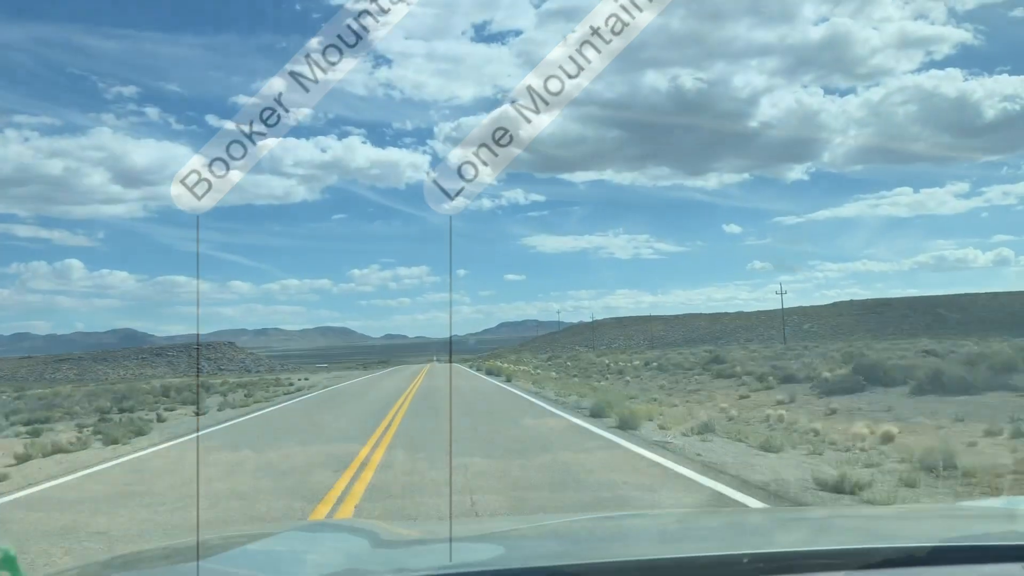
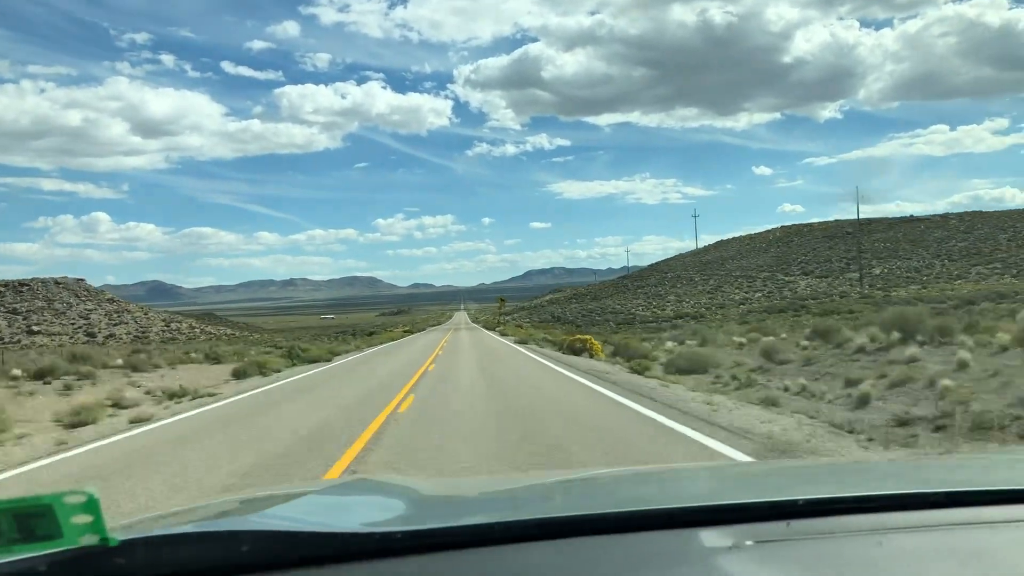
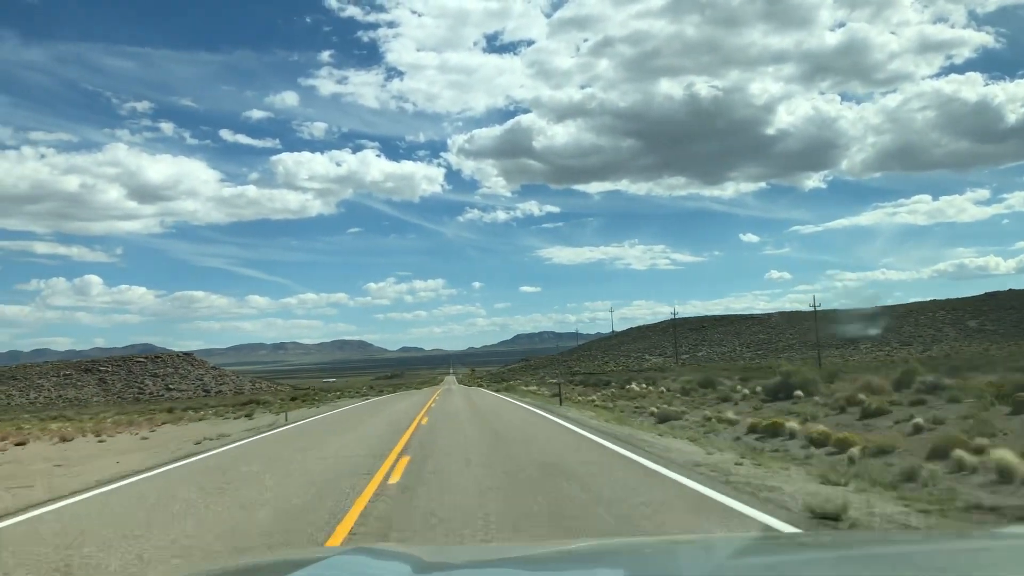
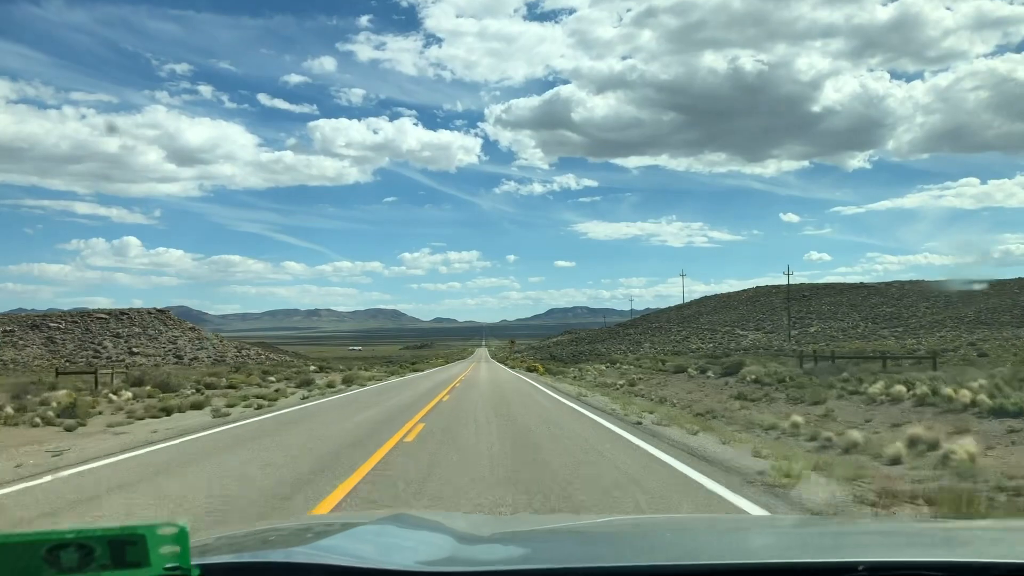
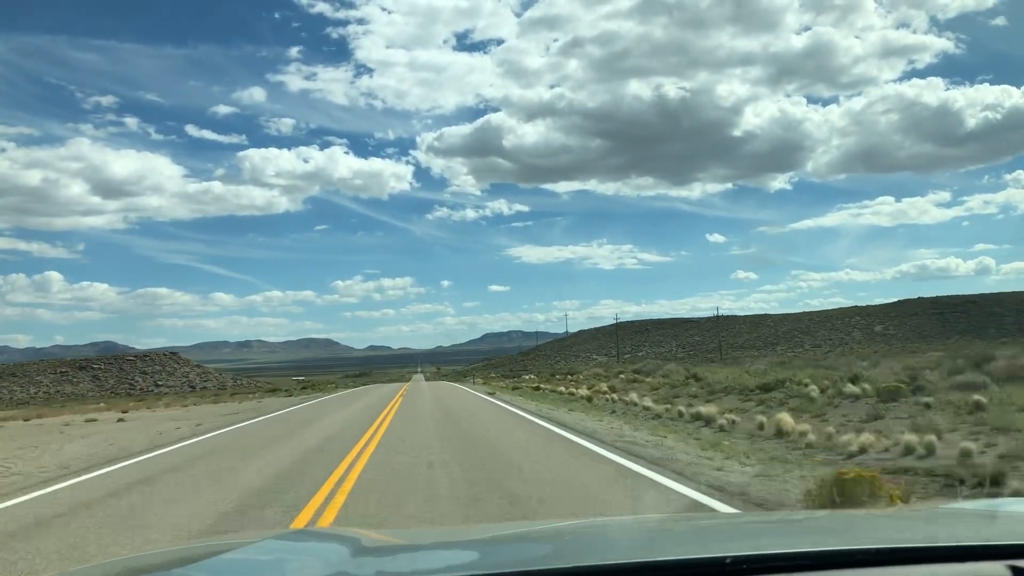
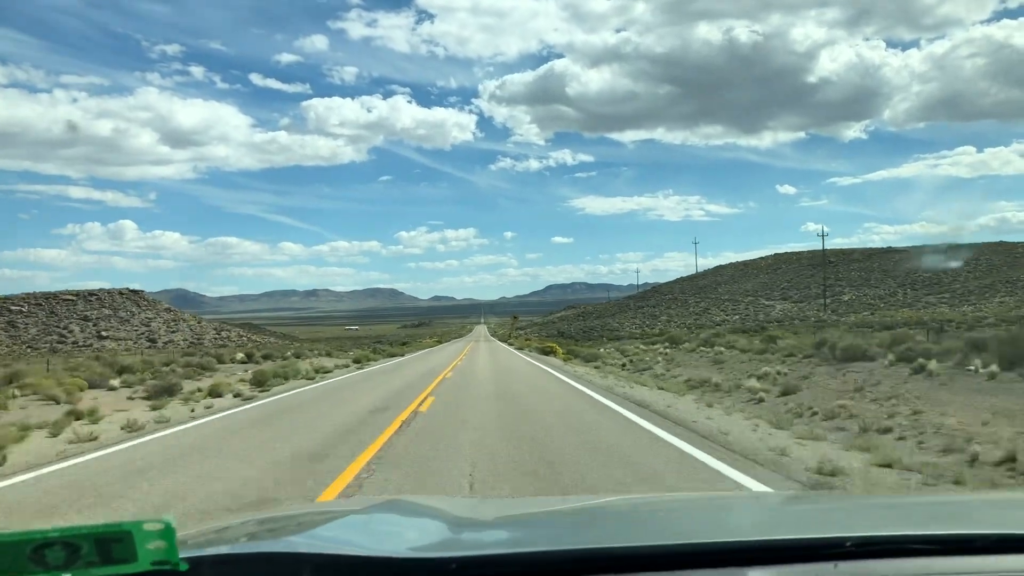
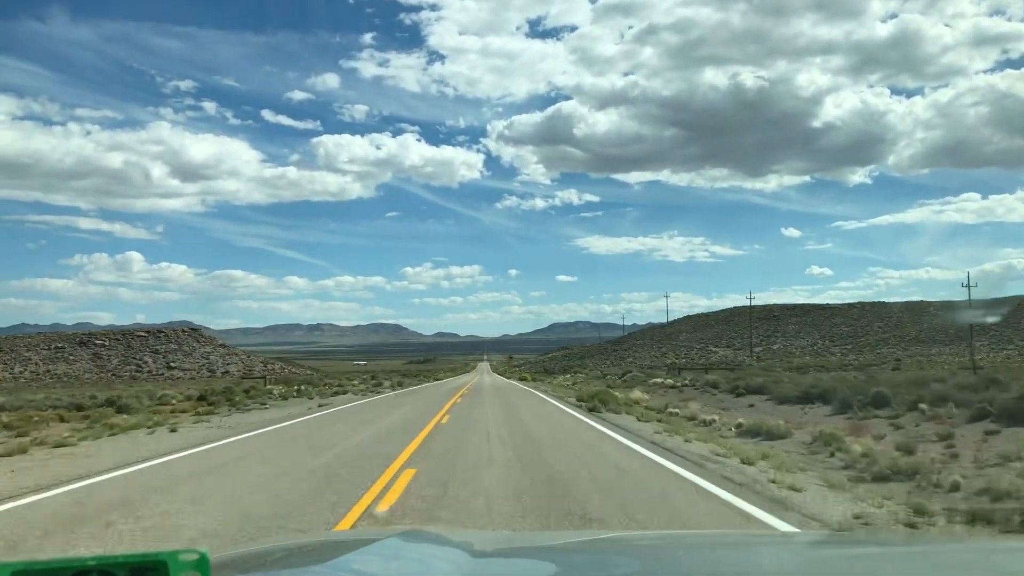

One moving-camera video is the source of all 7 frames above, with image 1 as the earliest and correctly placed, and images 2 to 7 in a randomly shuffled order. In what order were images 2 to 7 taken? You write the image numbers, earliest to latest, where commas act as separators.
5, 3, 7, 4, 6, 2
